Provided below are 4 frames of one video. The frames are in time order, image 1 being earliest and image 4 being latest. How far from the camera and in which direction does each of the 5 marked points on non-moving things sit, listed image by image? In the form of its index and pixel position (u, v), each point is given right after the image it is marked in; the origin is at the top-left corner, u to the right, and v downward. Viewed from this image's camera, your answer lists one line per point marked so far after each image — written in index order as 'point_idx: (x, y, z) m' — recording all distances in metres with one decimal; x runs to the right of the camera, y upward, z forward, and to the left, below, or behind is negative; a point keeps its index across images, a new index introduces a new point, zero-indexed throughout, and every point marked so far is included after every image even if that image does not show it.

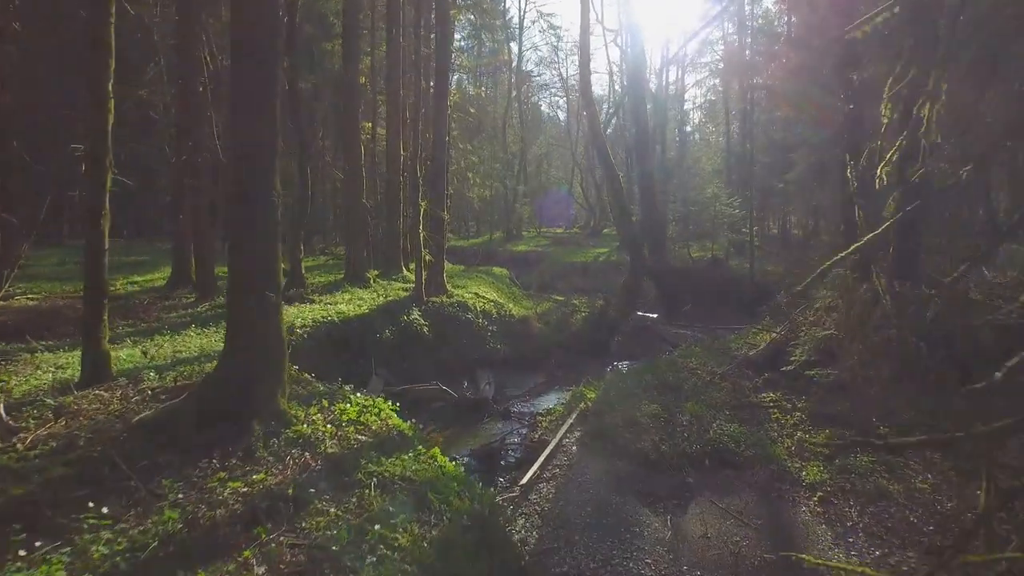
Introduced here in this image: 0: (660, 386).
0: (+1.9, -1.3, +12.1) m
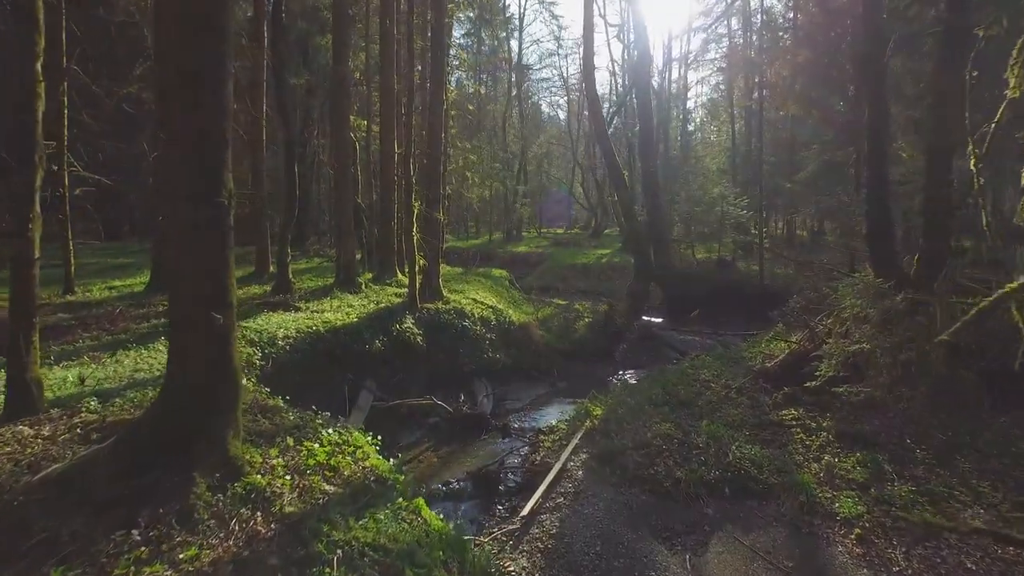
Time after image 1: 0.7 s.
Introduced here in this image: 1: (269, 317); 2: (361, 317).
0: (+1.9, -1.4, +11.2) m
1: (-3.1, -0.4, +12.0) m
2: (-2.1, -0.4, +12.8) m
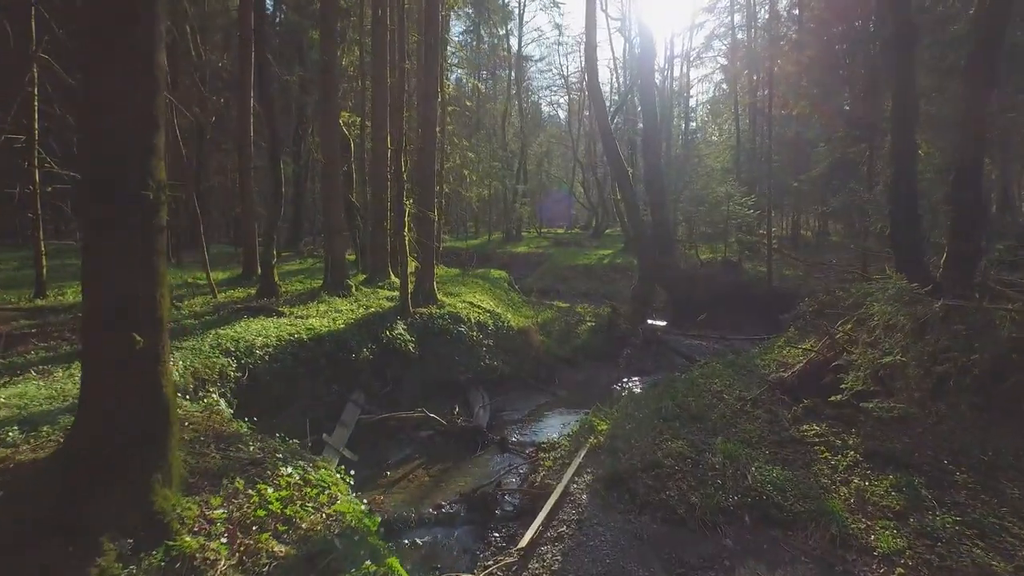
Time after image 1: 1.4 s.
0: (+1.9, -1.4, +10.4) m
1: (-3.1, -0.4, +11.1) m
2: (-2.1, -0.5, +12.0) m
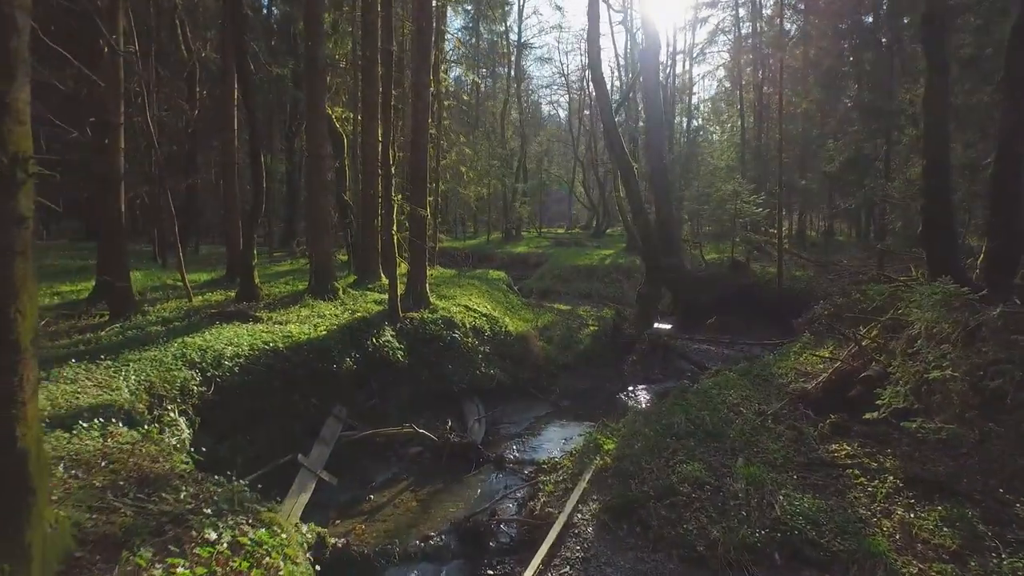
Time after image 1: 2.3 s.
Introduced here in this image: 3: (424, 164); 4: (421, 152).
0: (+1.9, -1.5, +9.4) m
1: (-3.2, -0.5, +10.1) m
2: (-2.1, -0.5, +11.0) m
3: (-1.4, +1.9, +14.3) m
4: (-1.4, +2.1, +14.2) m
